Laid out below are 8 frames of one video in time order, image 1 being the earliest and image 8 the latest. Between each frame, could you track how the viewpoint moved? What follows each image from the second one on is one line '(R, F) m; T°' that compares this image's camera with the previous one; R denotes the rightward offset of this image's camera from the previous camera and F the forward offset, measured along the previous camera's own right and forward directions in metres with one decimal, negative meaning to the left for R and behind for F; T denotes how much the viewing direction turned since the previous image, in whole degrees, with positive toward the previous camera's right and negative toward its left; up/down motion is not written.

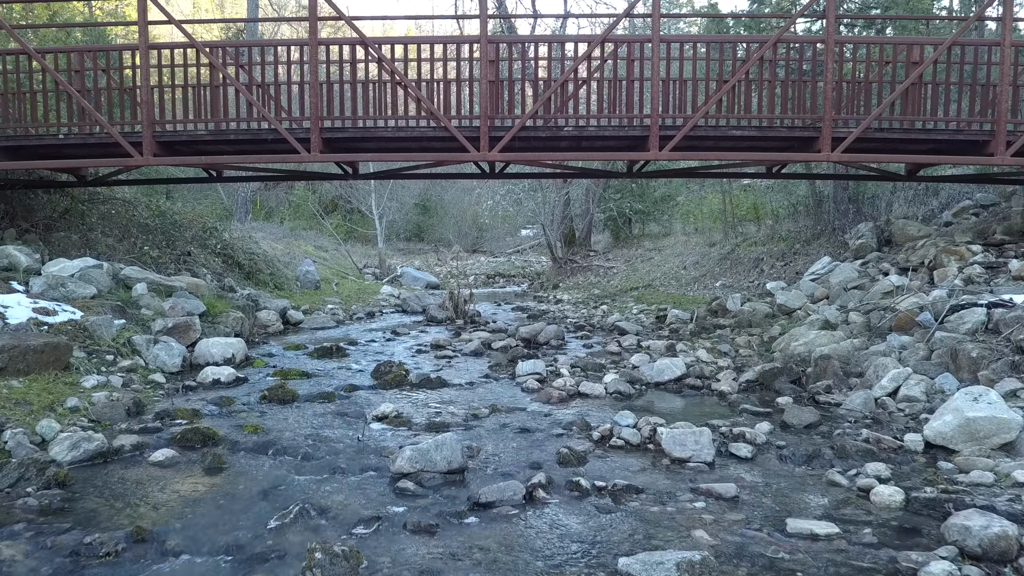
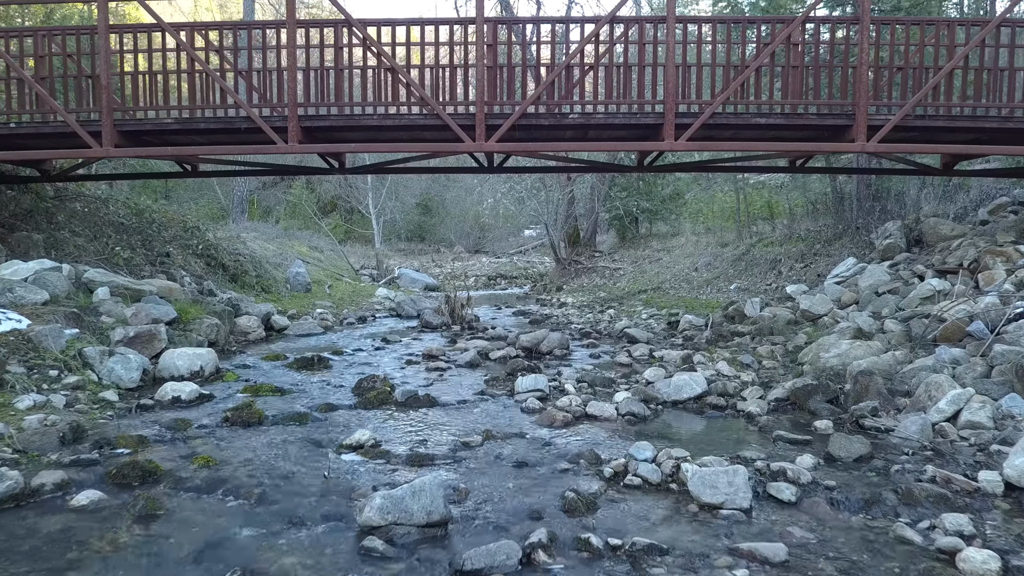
(+0.1, +1.1) m; 0°
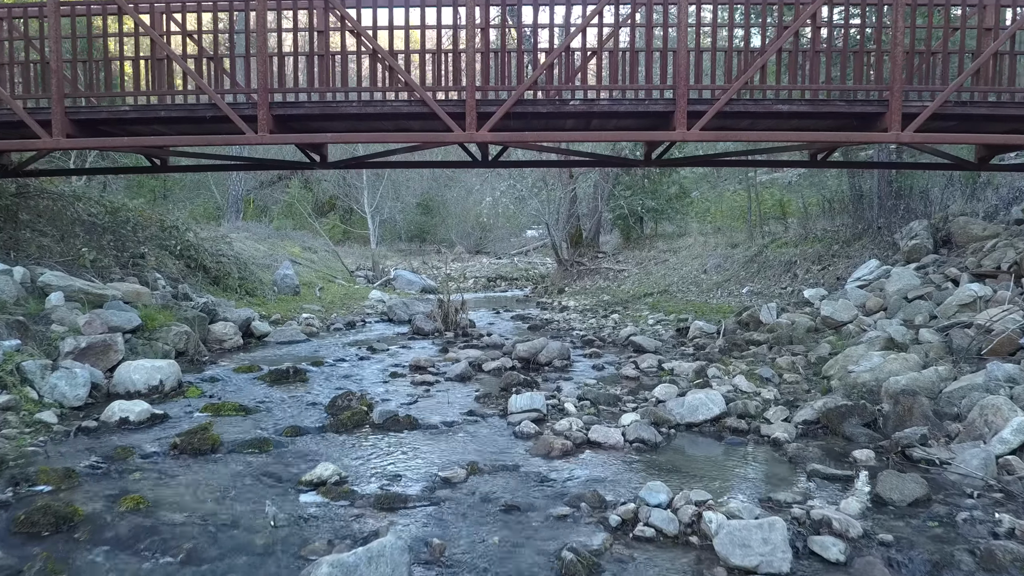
(+0.1, +1.0) m; 0°
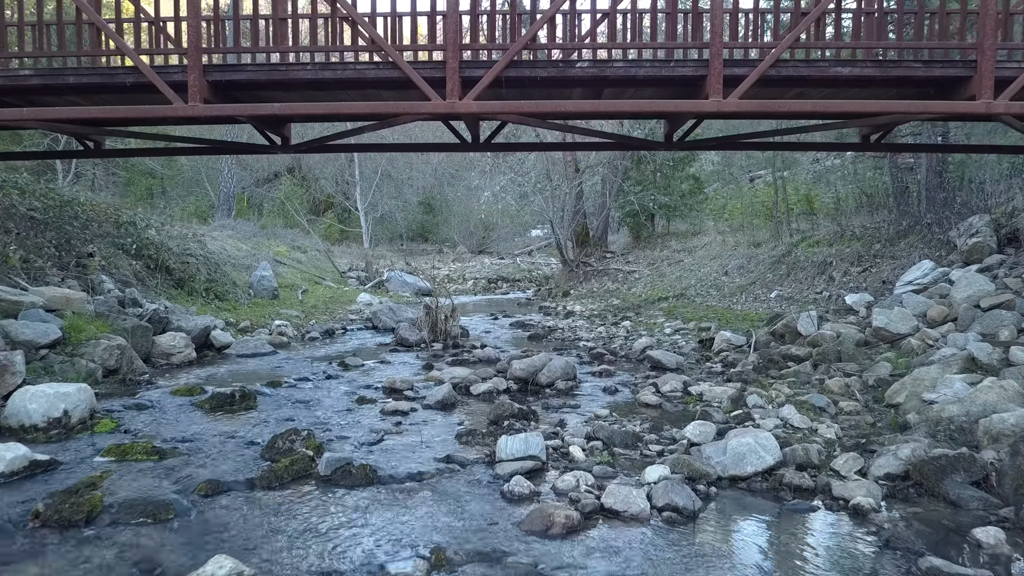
(+0.1, +1.7) m; 0°
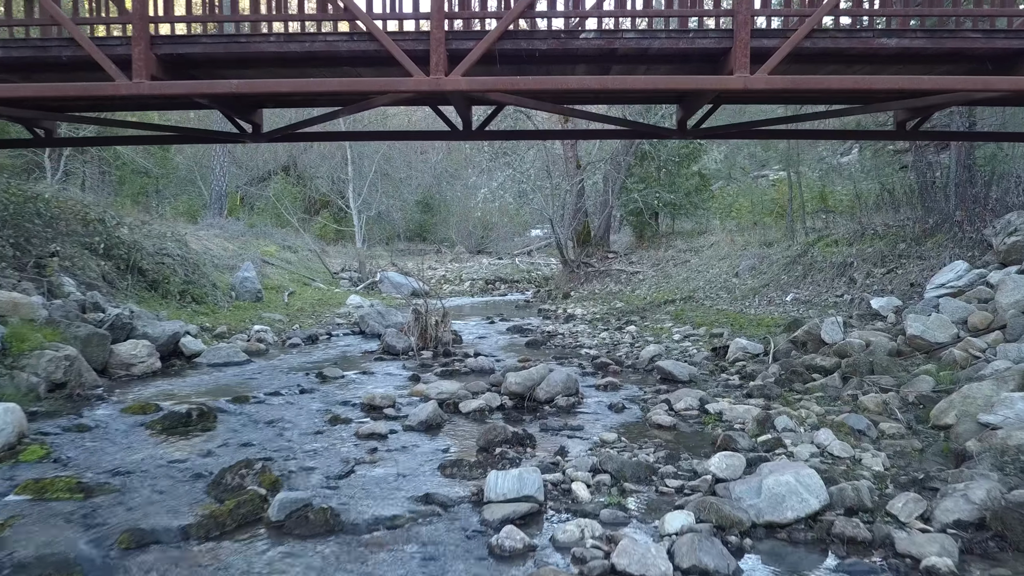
(+0.1, +0.9) m; 0°
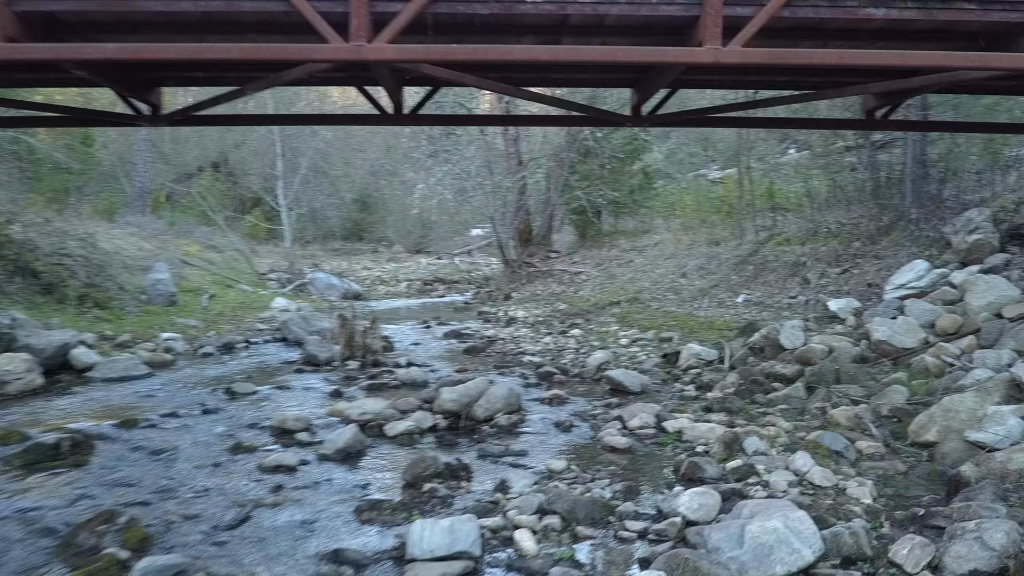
(+0.1, +0.9) m; +4°
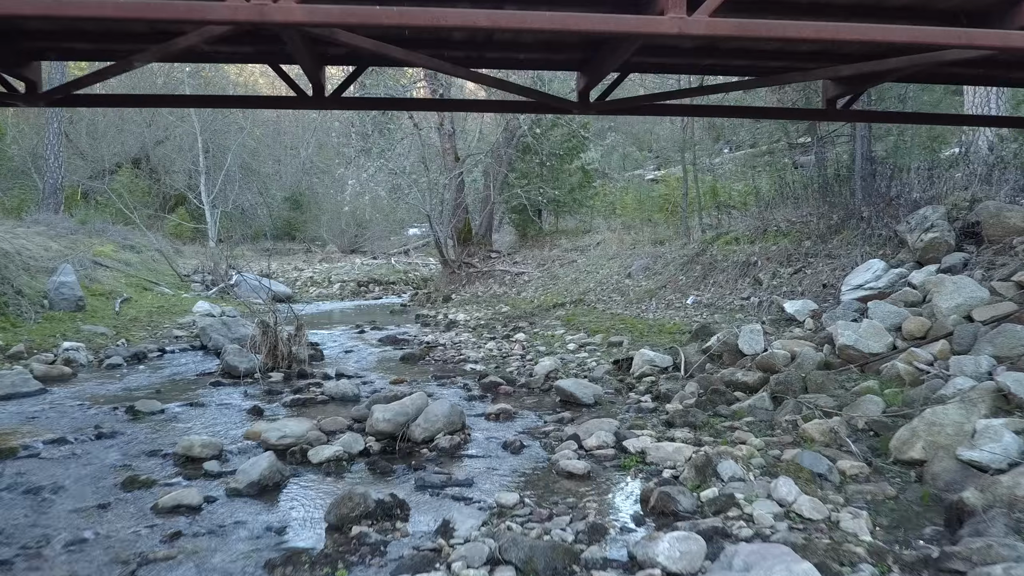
(0.0, +0.7) m; +4°
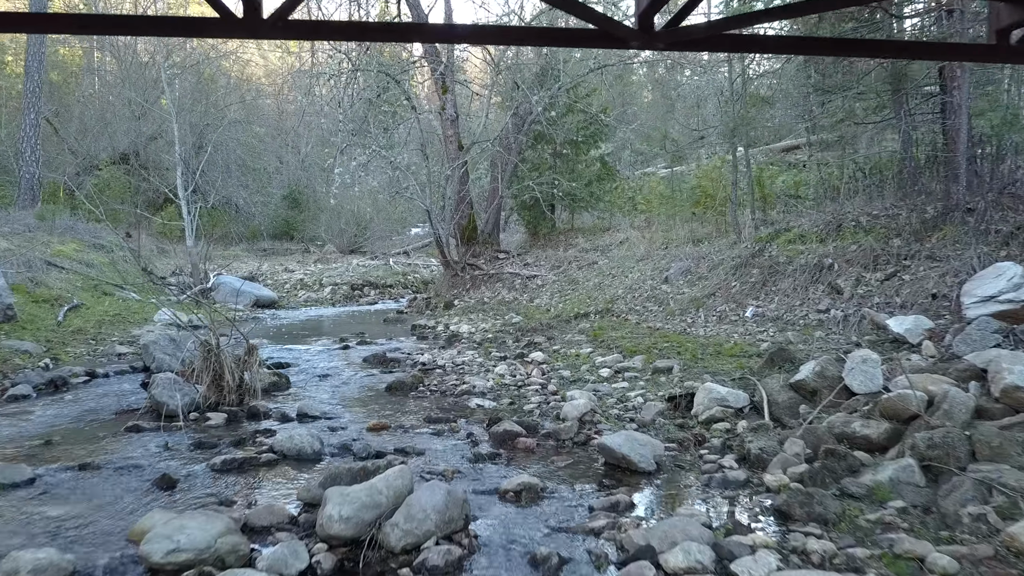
(-0.1, +2.3) m; 0°
